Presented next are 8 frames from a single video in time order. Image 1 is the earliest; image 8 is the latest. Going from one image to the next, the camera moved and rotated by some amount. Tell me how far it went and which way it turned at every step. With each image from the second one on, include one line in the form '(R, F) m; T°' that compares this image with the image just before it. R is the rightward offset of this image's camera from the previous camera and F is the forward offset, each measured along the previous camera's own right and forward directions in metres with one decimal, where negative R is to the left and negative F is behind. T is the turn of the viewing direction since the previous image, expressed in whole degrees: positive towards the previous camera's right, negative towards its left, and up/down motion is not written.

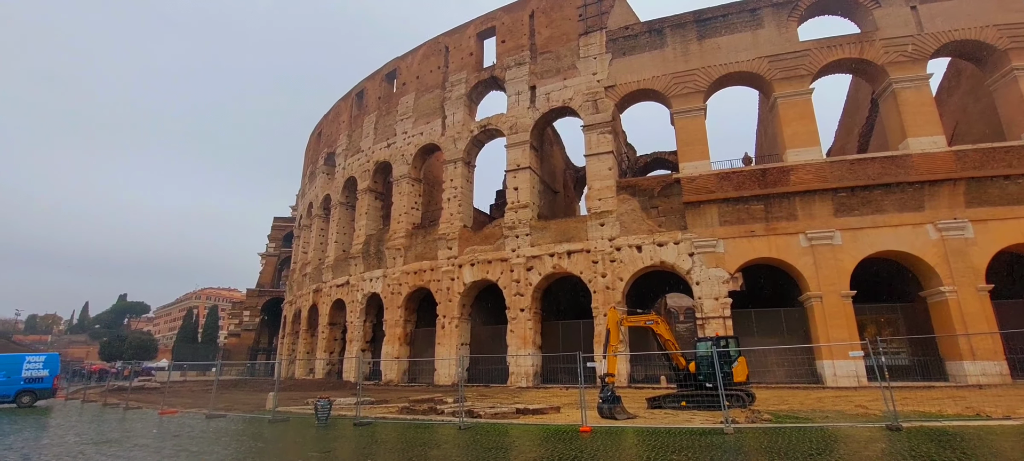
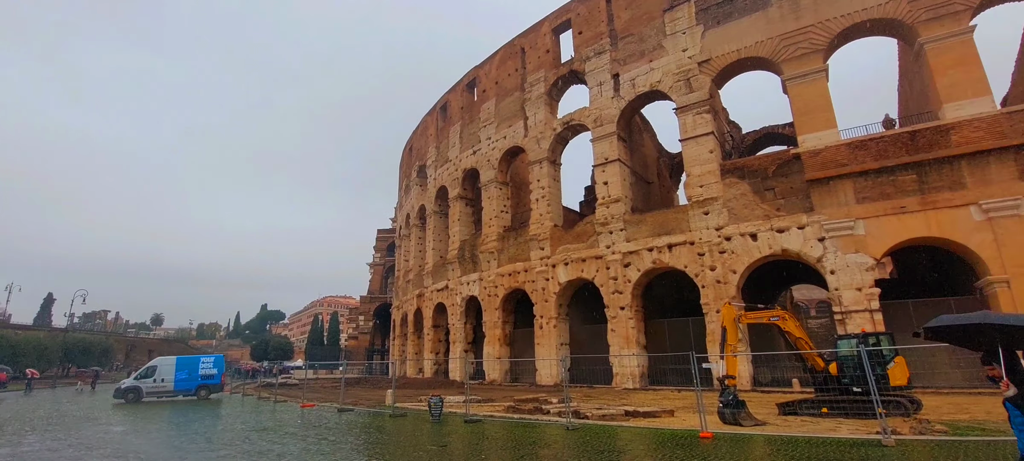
(-0.2, +0.1) m; -12°
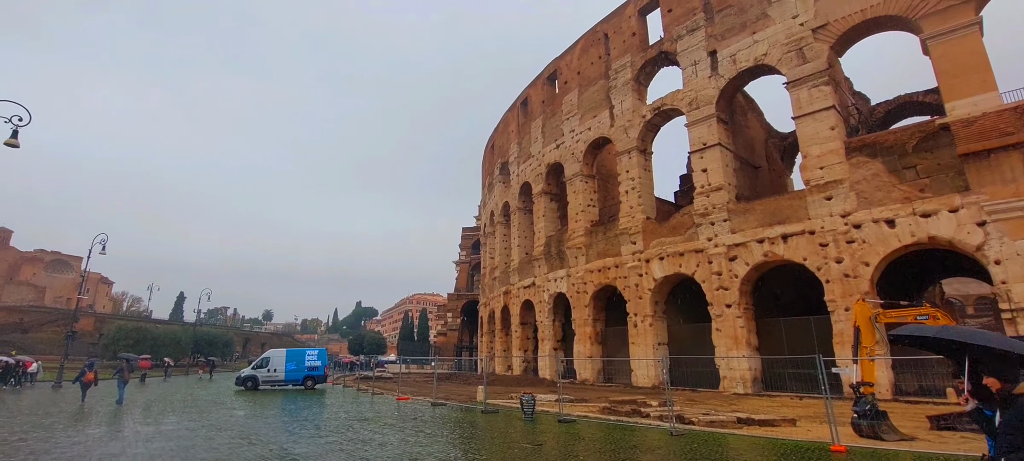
(-0.6, +0.1) m; -8°
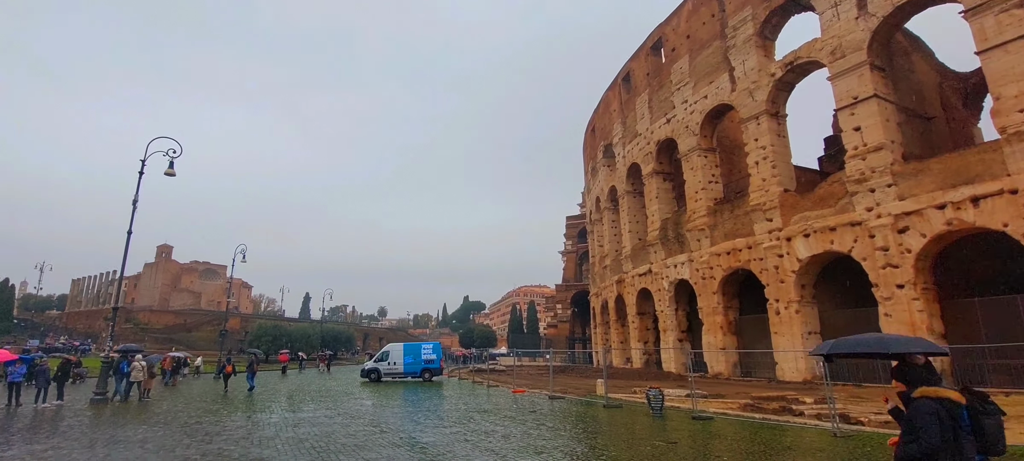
(-0.8, +0.2) m; -10°
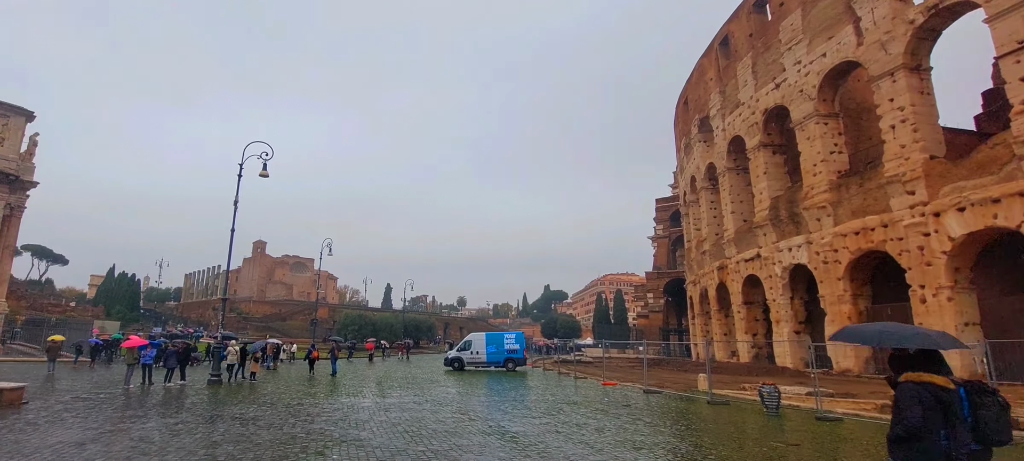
(-0.7, +0.3) m; -7°
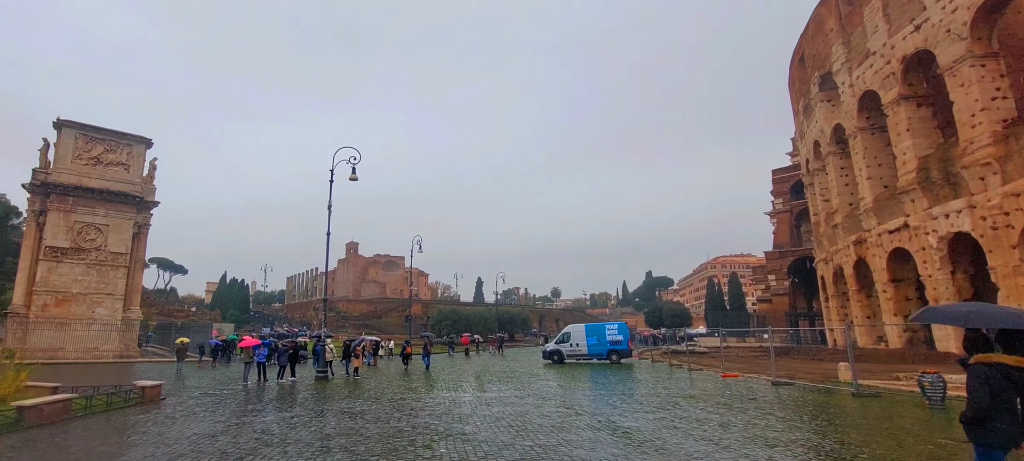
(-1.1, +0.3) m; -7°
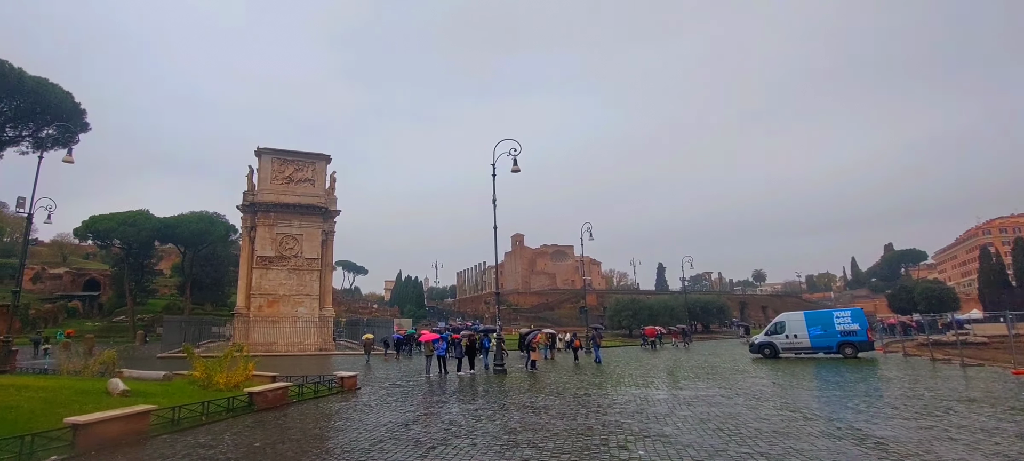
(-2.3, +0.4) m; -13°
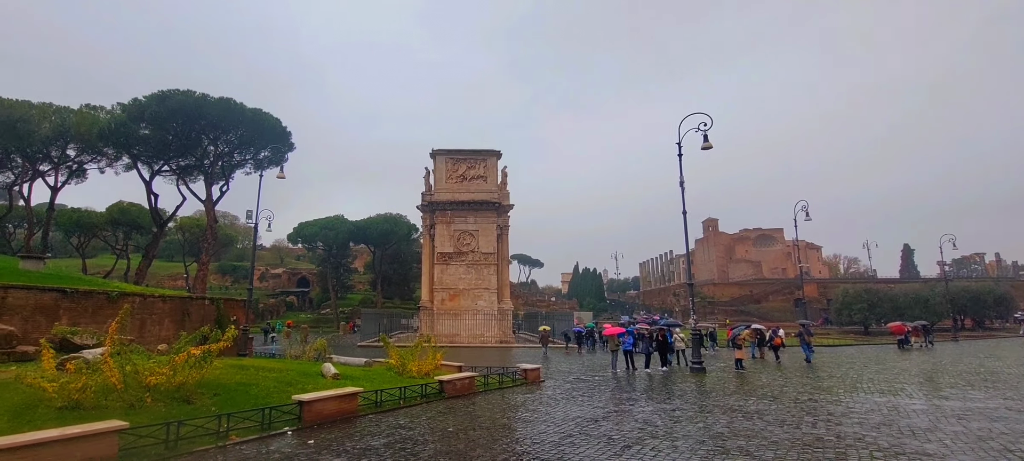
(-2.9, +0.1) m; -13°
